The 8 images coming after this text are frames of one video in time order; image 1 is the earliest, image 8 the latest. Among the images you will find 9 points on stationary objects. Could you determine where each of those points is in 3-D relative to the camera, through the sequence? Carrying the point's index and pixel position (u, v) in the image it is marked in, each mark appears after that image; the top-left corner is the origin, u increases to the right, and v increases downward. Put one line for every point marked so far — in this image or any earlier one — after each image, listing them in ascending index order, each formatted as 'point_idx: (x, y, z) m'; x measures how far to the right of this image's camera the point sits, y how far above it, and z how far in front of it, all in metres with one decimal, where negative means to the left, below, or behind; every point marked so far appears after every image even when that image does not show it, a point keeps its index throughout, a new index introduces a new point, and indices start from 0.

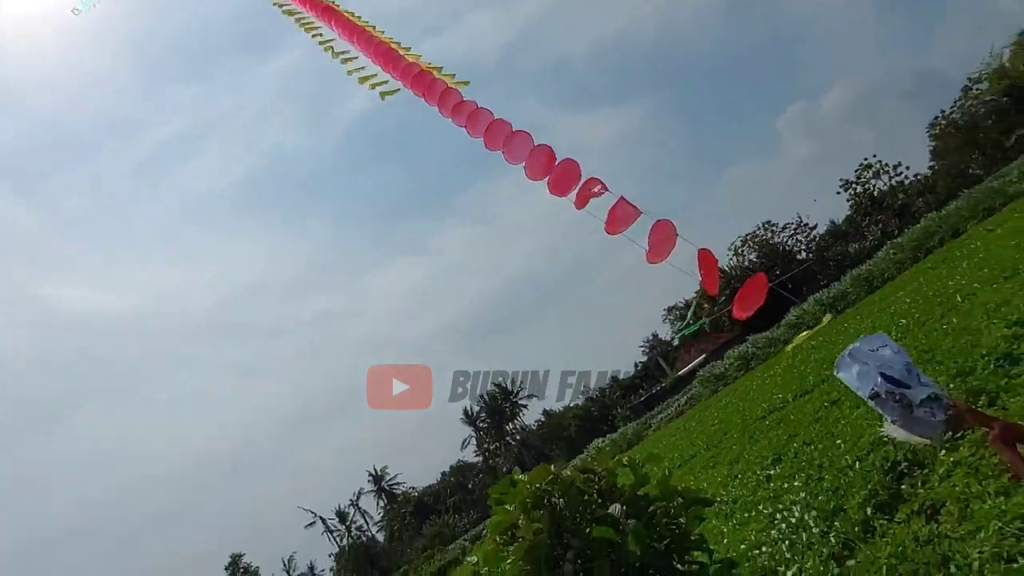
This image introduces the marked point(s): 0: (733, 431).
0: (+6.5, -4.1, +20.1) m
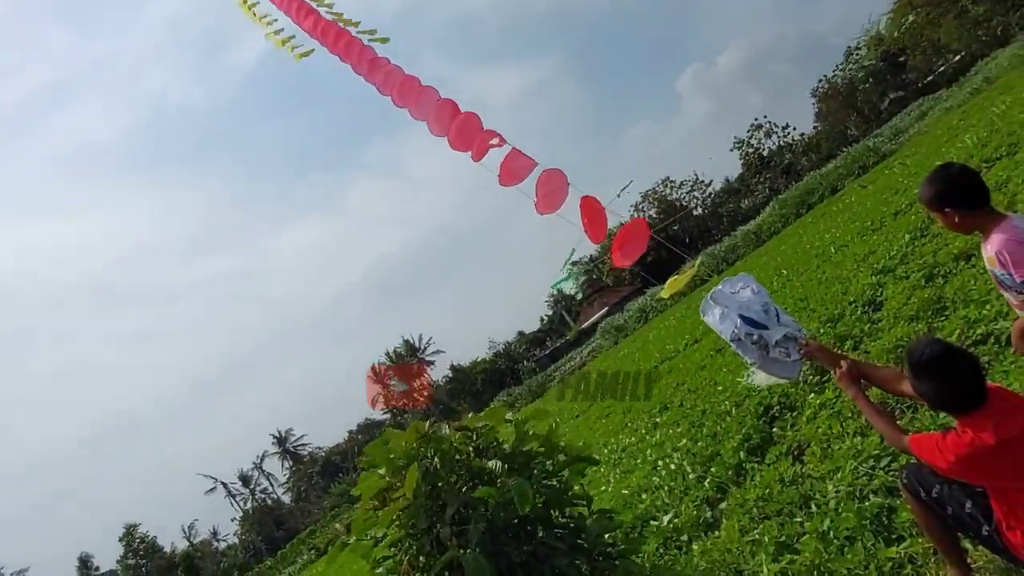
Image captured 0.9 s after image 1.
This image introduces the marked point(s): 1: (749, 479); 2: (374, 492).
0: (+3.4, -2.7, +20.4) m
1: (+2.3, -1.8, +6.6) m
2: (-1.0, -1.5, +5.2) m
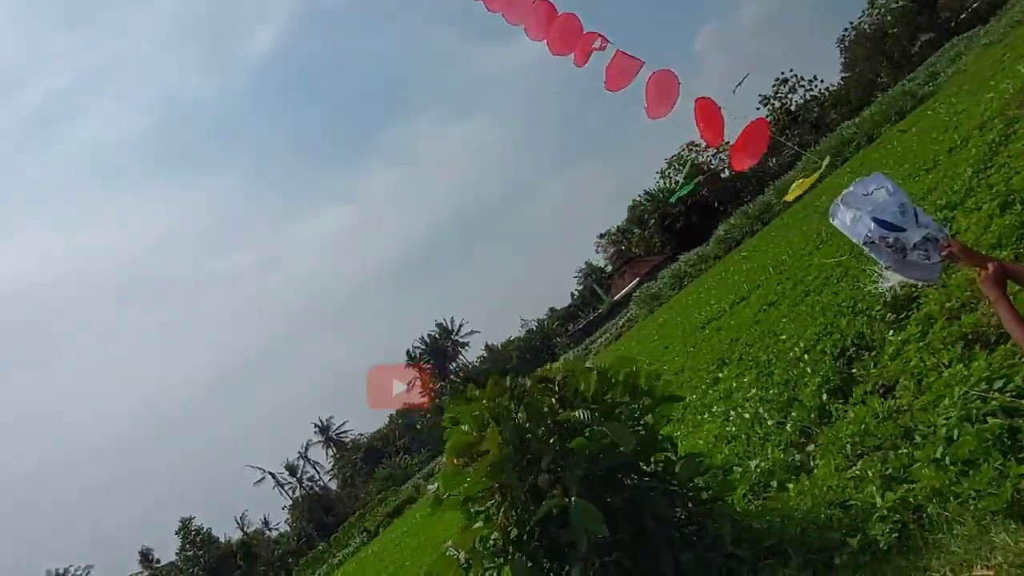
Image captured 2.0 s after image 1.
0: (+4.7, -1.6, +20.1) m
1: (+3.0, -1.2, +6.4) m
2: (-0.4, -1.2, +5.1) m
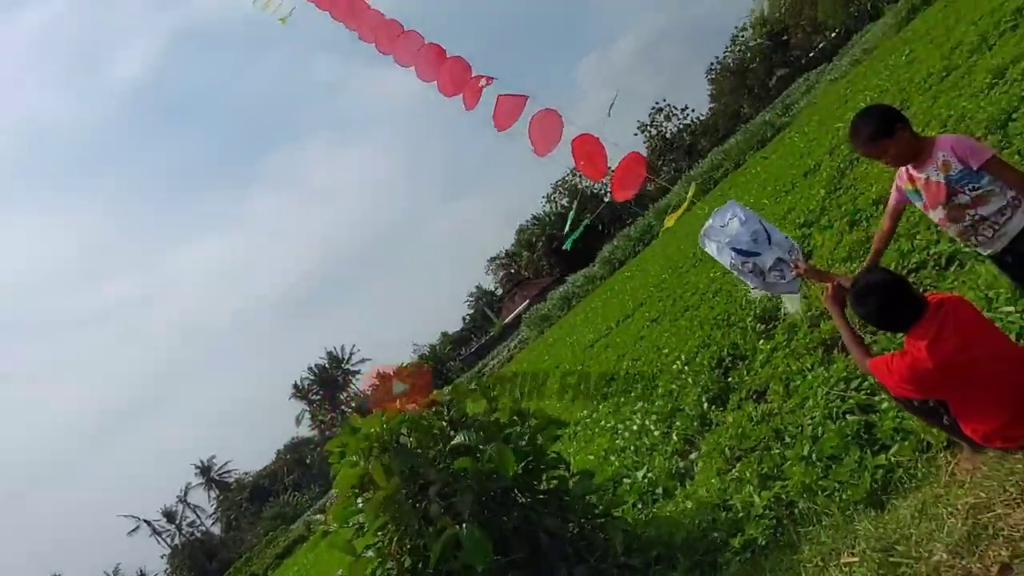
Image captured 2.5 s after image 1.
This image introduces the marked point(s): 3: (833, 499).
0: (+1.6, -2.2, +20.6) m
1: (+2.0, -1.3, +6.7) m
2: (-1.2, -1.4, +4.9) m
3: (+1.8, -1.2, +4.0) m
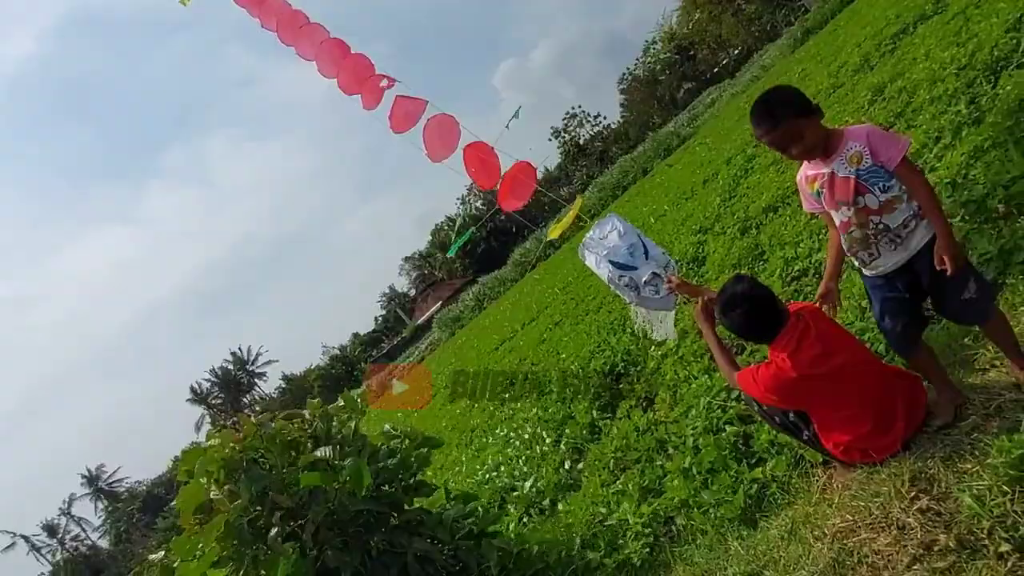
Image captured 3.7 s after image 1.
0: (-1.2, -2.3, +20.2) m
1: (+0.9, -1.4, +6.6) m
2: (-2.0, -1.4, +4.4) m
3: (+1.1, -1.2, +3.8) m
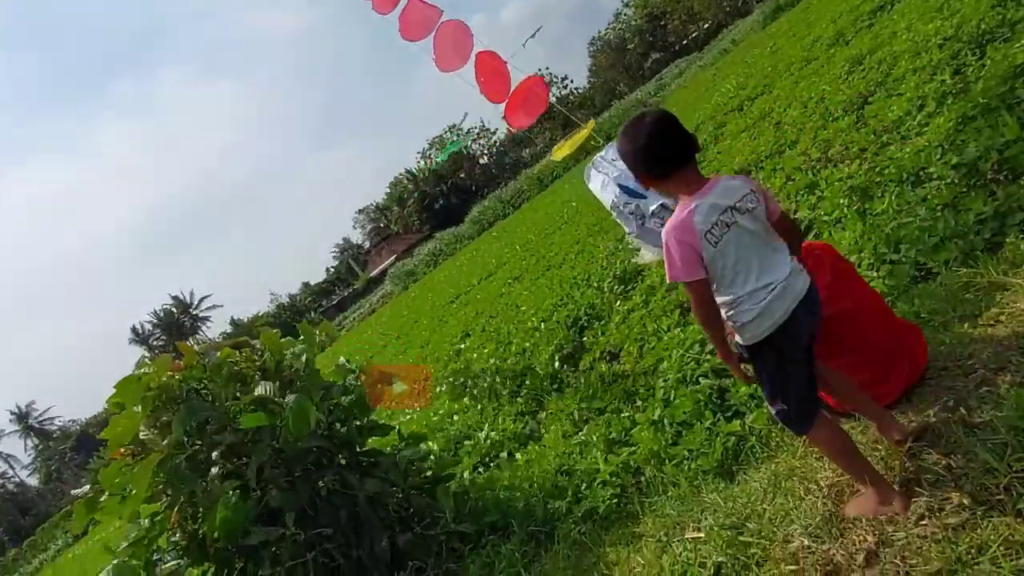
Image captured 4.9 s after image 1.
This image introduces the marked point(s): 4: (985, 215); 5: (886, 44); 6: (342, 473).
0: (-2.5, -0.9, +19.9) m
1: (+0.5, -0.9, +6.4) m
2: (-2.2, -0.8, +4.0) m
3: (+0.9, -0.9, +3.7) m
4: (+2.5, +0.4, +3.7) m
5: (+5.5, +3.6, +10.2) m
6: (-1.0, -1.1, +4.2) m
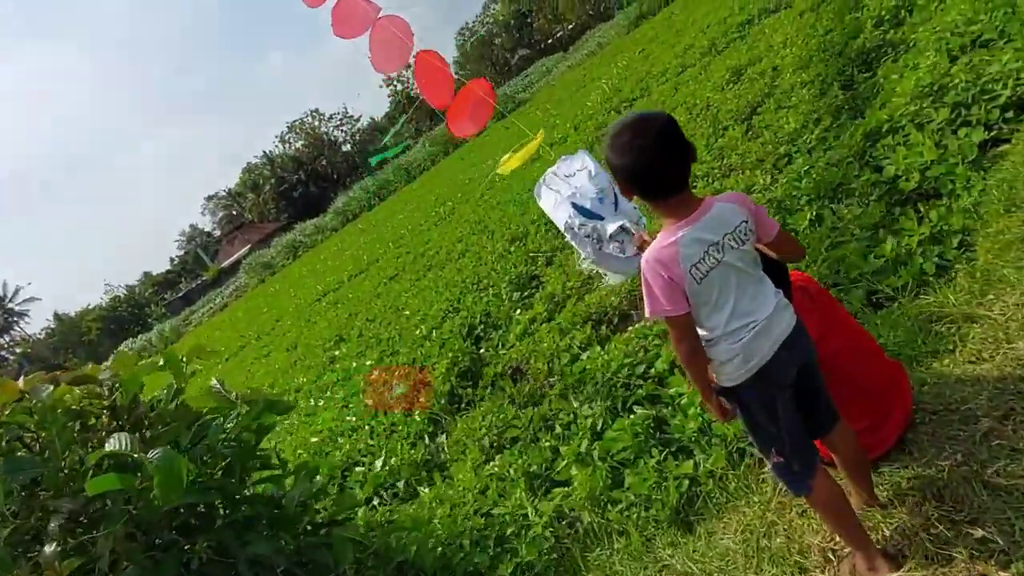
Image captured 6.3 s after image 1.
0: (-6.0, -0.8, +18.5) m
1: (-0.4, -1.0, +5.9) m
2: (-2.6, -0.9, +3.0) m
3: (+0.5, -1.1, +3.3) m
4: (+2.2, +0.3, +3.6) m
5: (+3.8, +3.5, +10.6) m
6: (-1.4, -1.2, +3.4) m
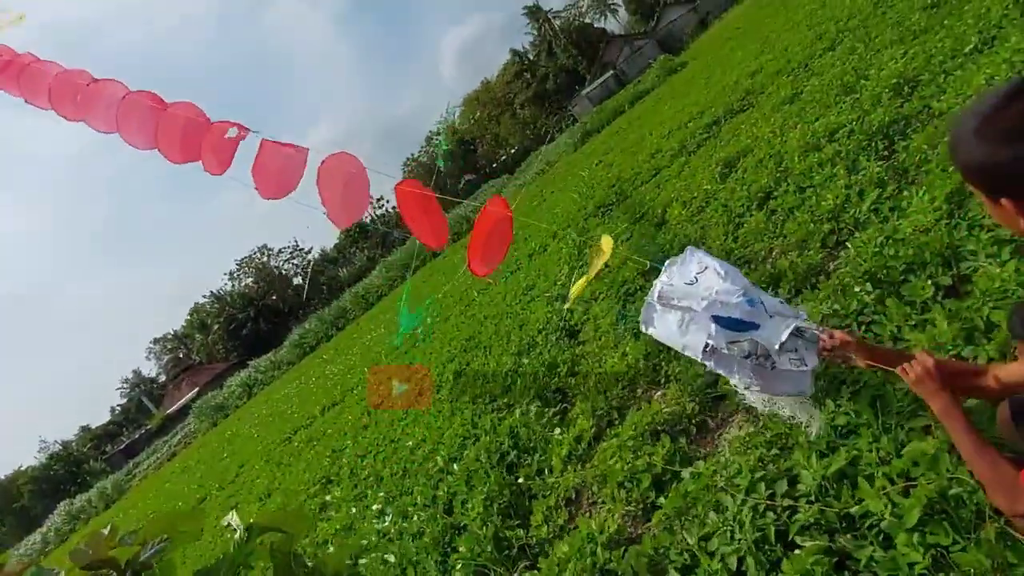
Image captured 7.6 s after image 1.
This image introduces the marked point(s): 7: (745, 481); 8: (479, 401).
0: (-6.2, -4.2, +16.9) m
1: (+0.1, -1.8, +4.8) m
2: (-1.9, -1.4, +1.8) m
3: (+1.2, -1.4, +2.3) m
4: (+2.7, 0.0, +3.0) m
5: (+3.6, +2.1, +10.5) m
6: (-0.8, -1.7, +2.3) m
7: (+1.2, -1.0, +3.6) m
8: (-0.4, -1.3, +8.3) m
